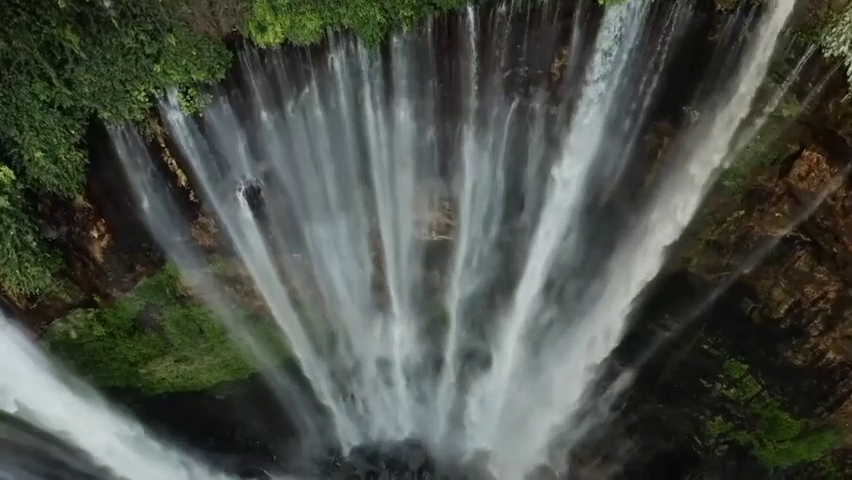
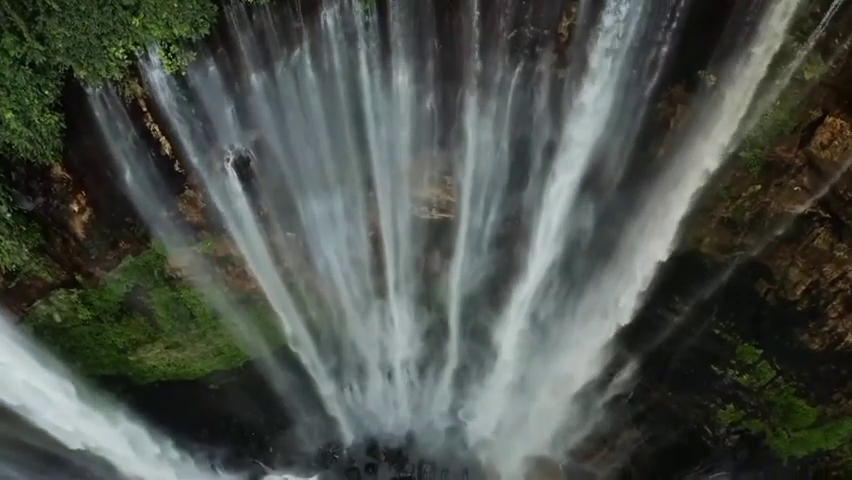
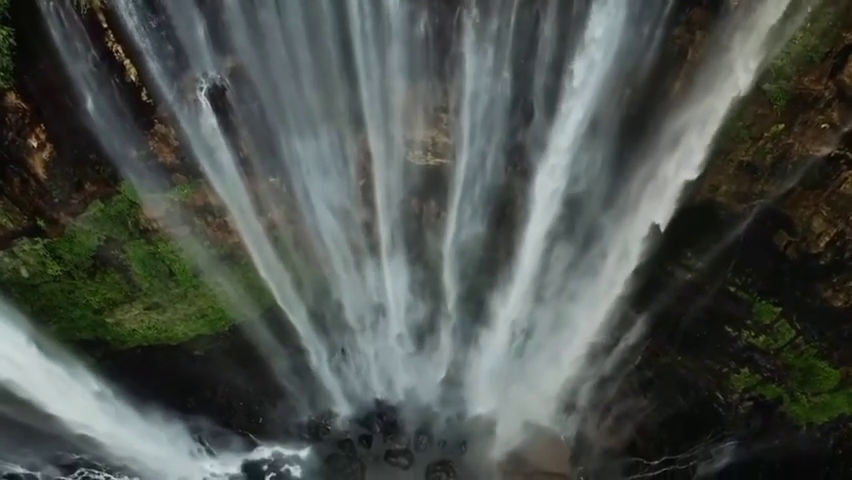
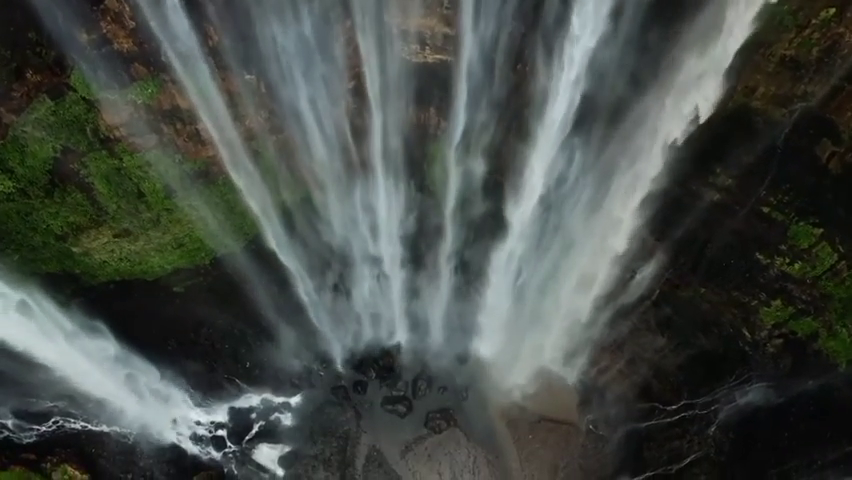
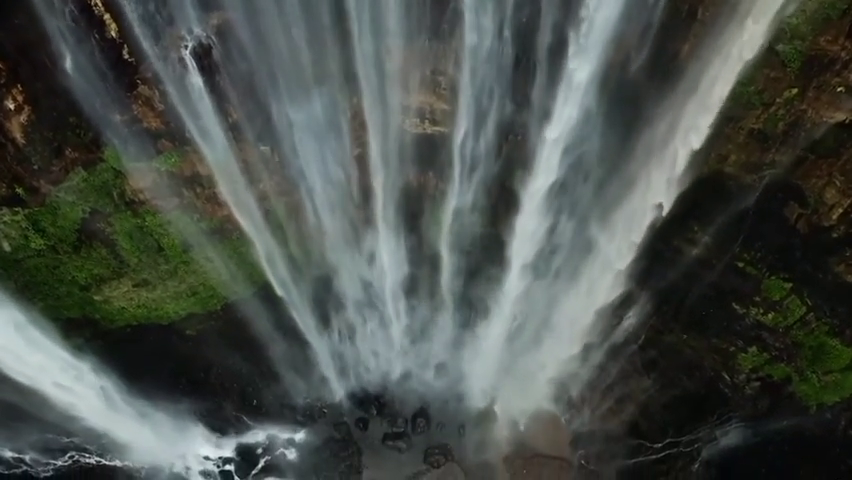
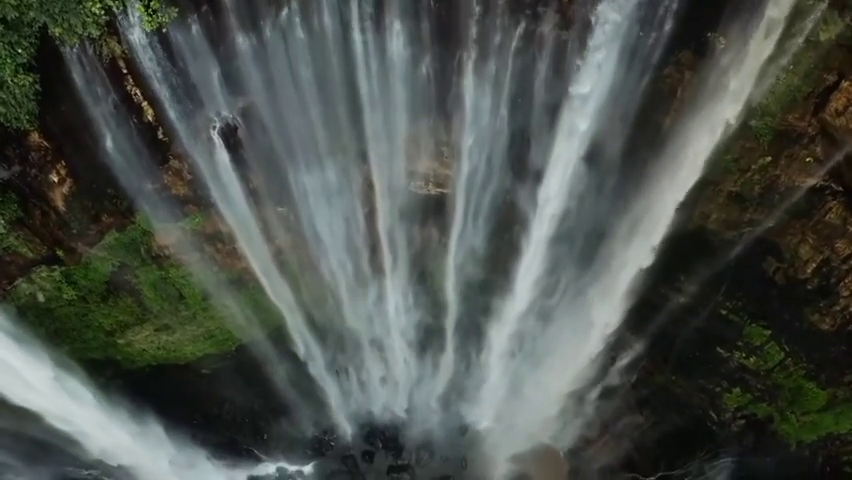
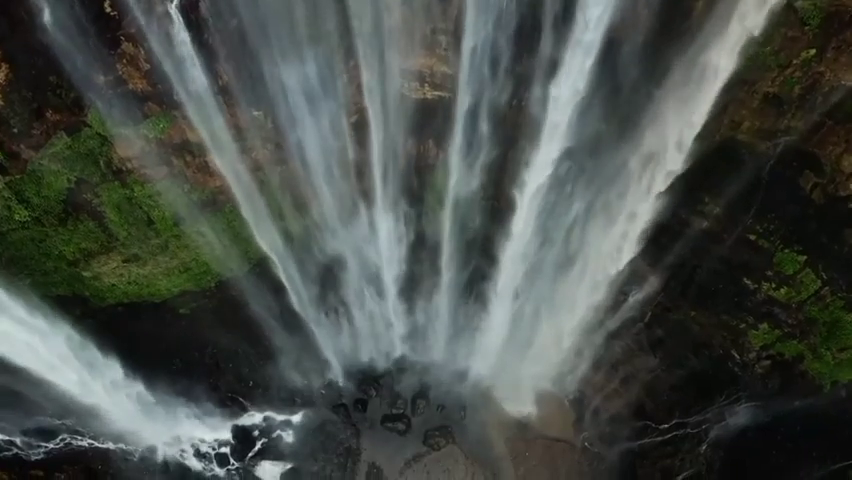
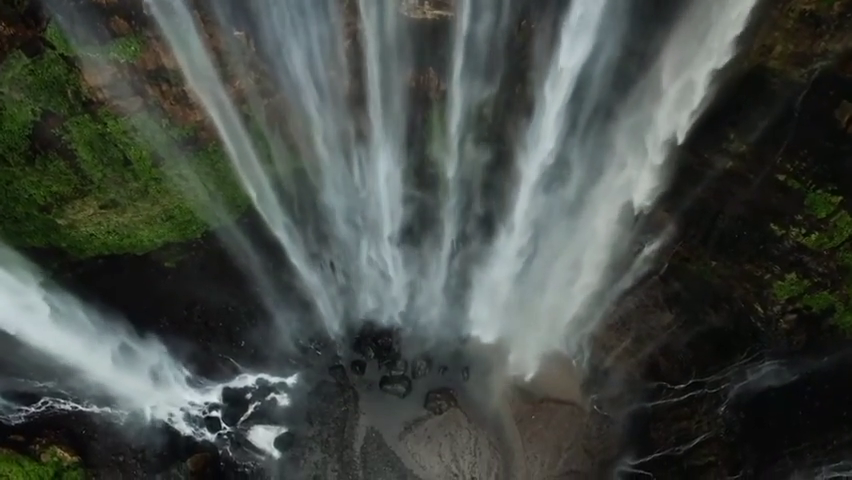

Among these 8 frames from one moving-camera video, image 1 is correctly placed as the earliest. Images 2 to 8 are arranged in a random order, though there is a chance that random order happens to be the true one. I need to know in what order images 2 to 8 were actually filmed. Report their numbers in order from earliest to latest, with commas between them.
2, 6, 3, 5, 7, 4, 8
